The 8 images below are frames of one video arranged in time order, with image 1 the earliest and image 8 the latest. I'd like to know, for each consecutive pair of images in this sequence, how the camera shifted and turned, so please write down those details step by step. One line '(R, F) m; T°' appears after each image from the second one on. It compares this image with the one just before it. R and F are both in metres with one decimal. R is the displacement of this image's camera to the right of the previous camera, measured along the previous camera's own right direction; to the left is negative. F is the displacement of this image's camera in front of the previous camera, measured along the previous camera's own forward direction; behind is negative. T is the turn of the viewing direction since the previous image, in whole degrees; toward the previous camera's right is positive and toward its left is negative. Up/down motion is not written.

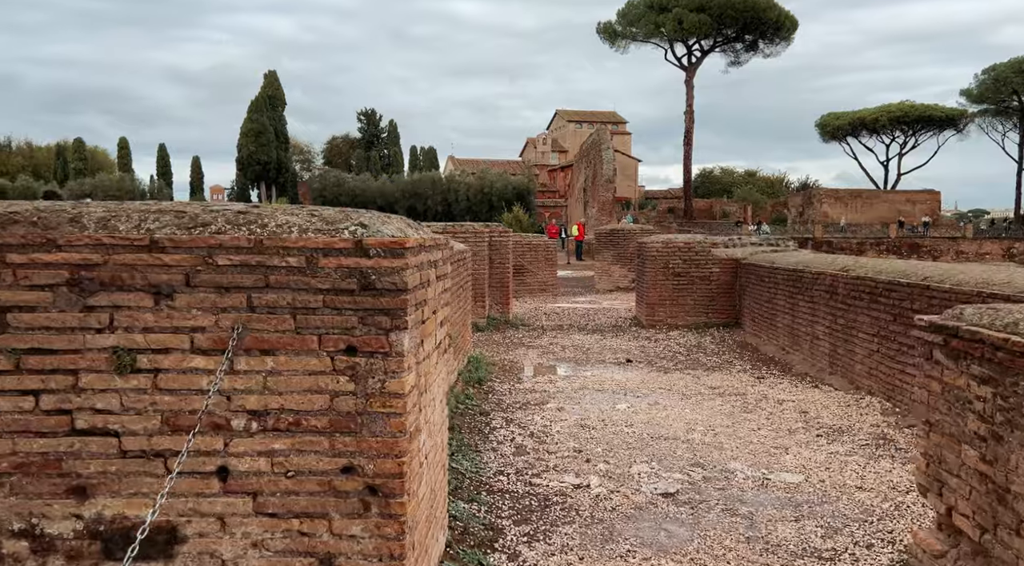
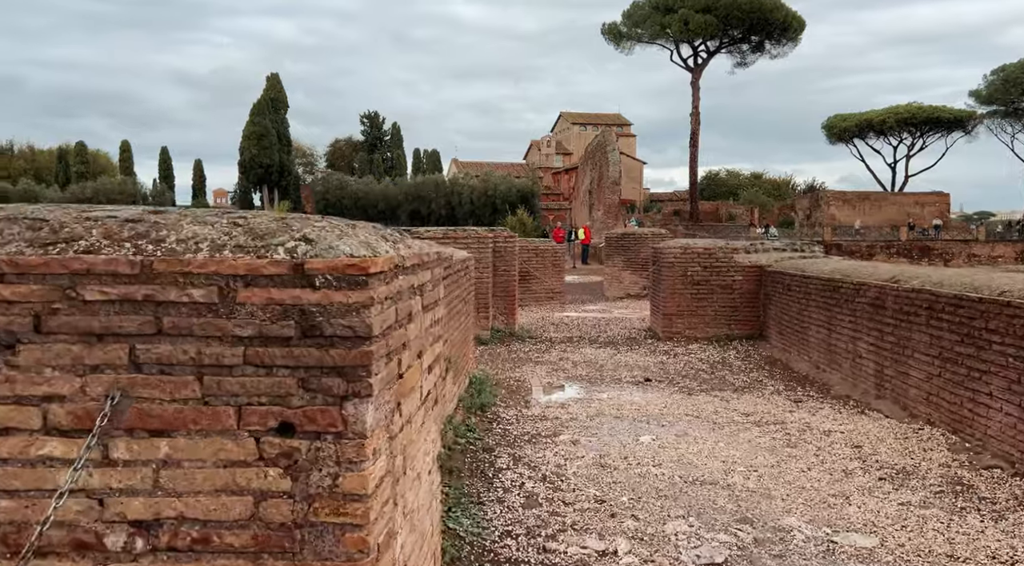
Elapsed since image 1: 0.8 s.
(0.0, +0.7) m; 0°
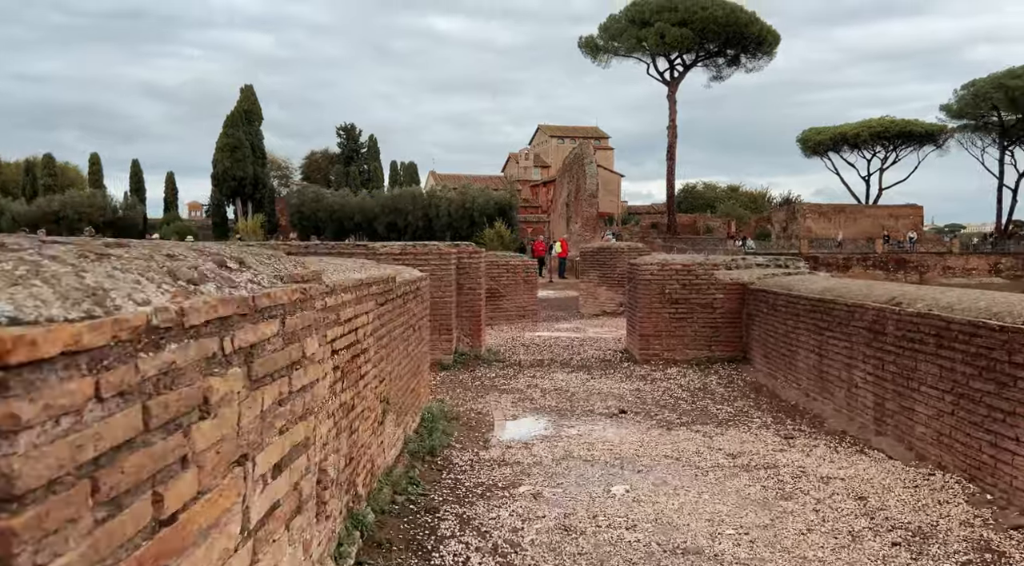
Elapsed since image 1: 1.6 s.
(+0.2, +0.6) m; +2°
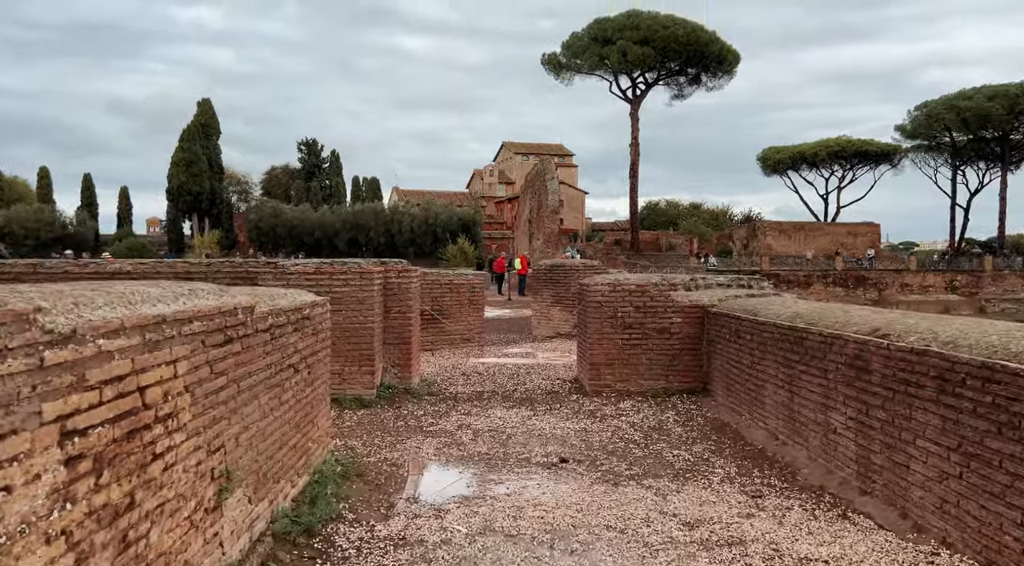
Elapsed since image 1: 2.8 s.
(+0.3, +0.9) m; +3°
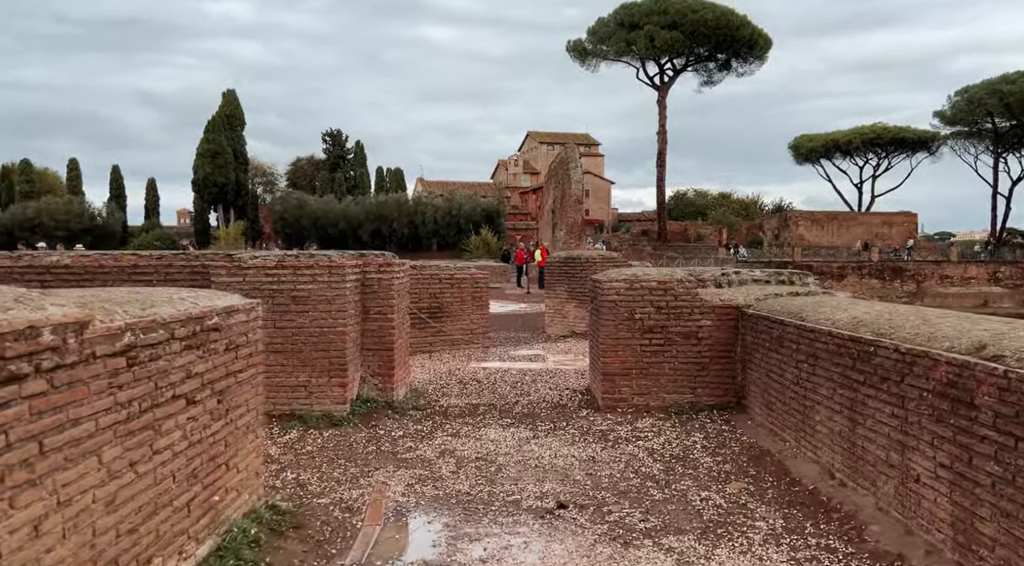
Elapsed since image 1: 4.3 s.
(+0.2, +1.0) m; -2°
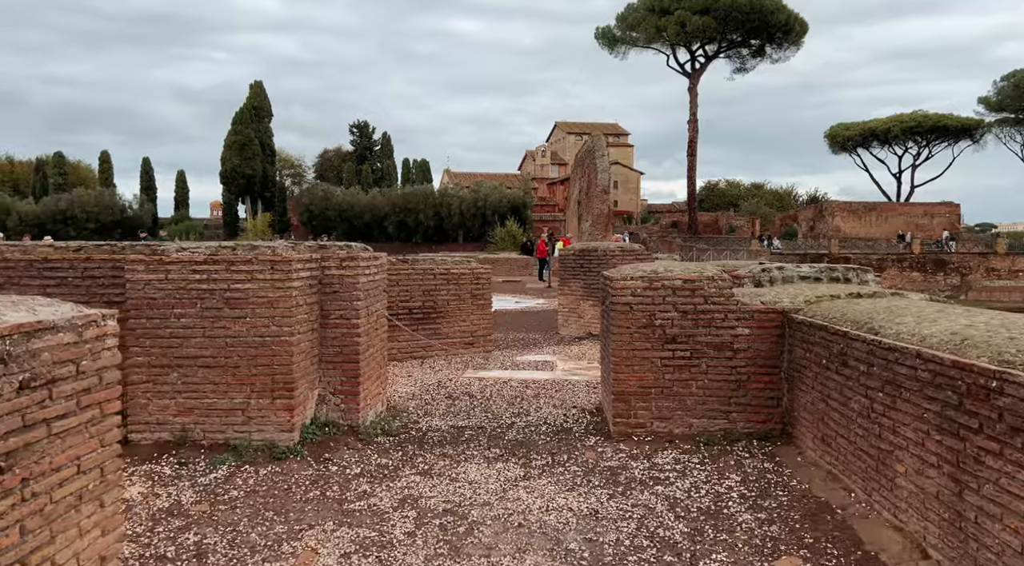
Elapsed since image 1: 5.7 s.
(+0.3, +1.1) m; -2°
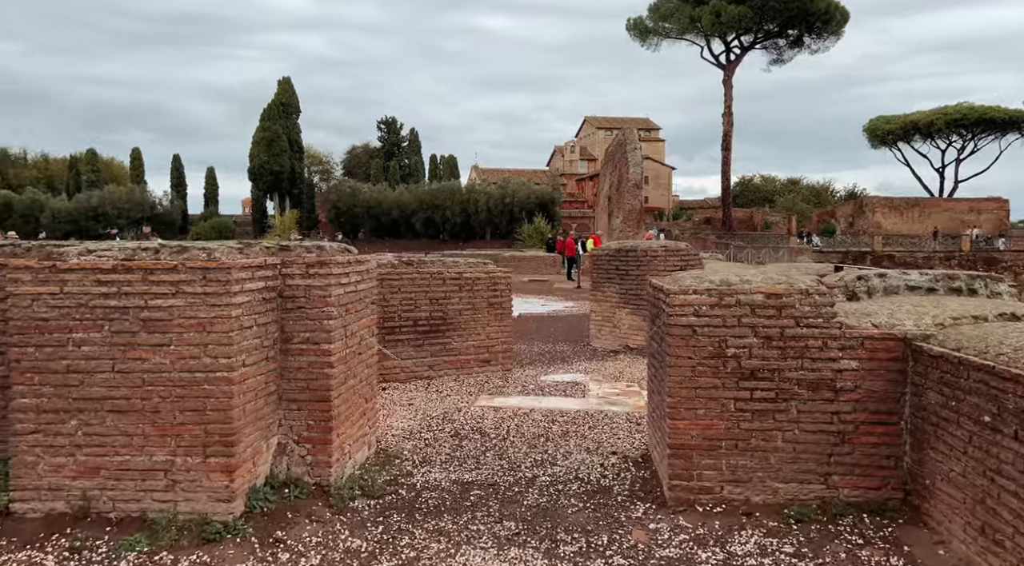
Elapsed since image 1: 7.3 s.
(0.0, +1.3) m; -2°
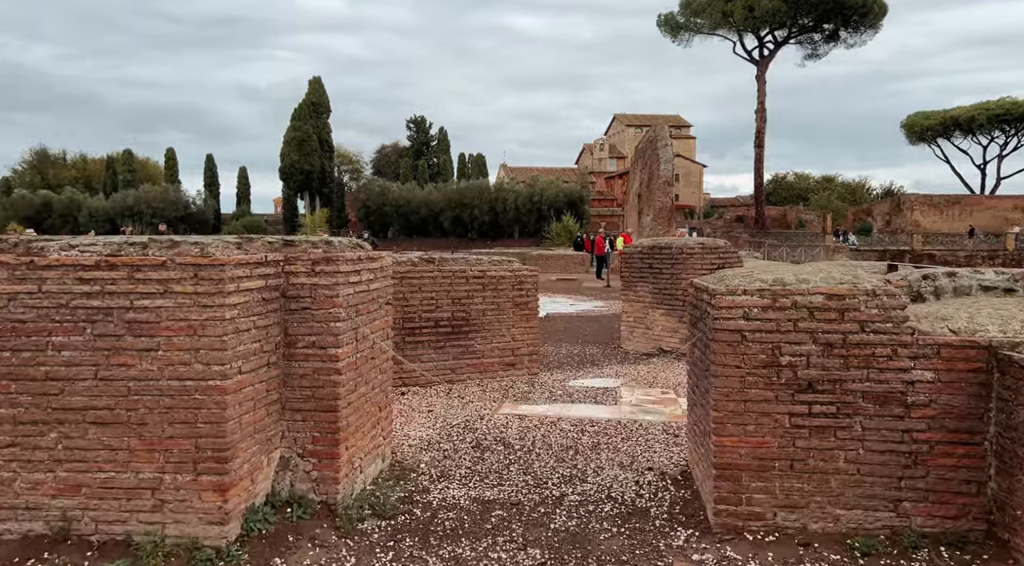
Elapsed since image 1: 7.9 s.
(0.0, +0.4) m; -2°
